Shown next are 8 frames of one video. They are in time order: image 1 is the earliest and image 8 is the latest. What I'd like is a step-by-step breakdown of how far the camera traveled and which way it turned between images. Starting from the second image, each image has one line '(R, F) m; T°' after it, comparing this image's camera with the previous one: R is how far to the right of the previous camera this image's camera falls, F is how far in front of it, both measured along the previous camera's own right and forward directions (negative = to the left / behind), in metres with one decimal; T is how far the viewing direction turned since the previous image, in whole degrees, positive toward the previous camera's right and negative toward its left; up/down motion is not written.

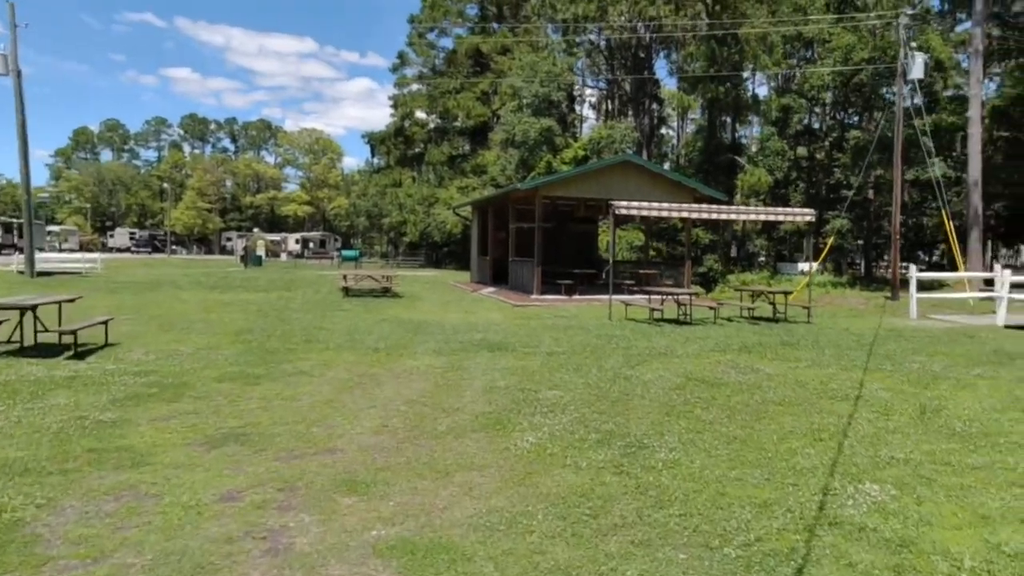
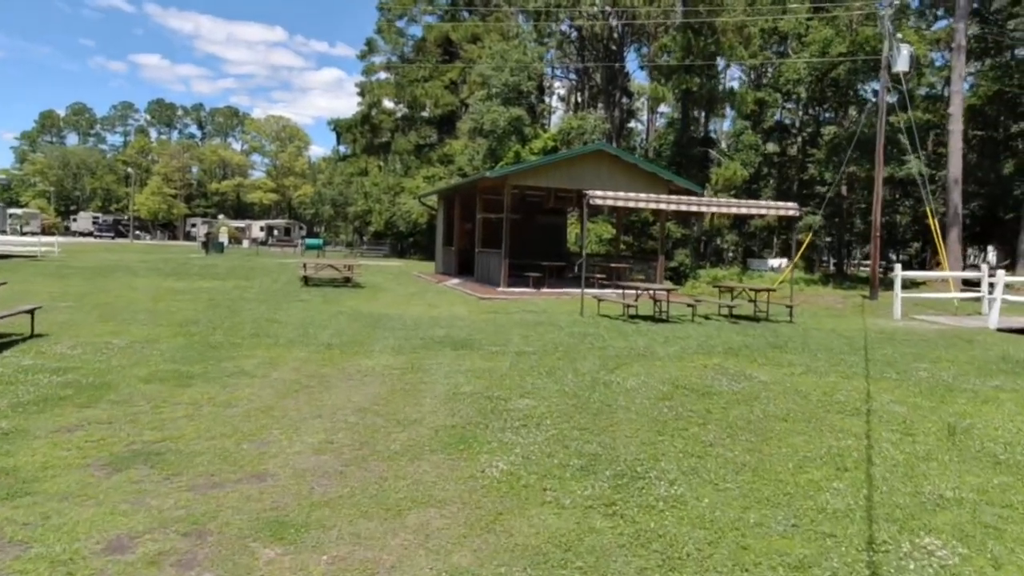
(0.0, +0.8) m; +2°
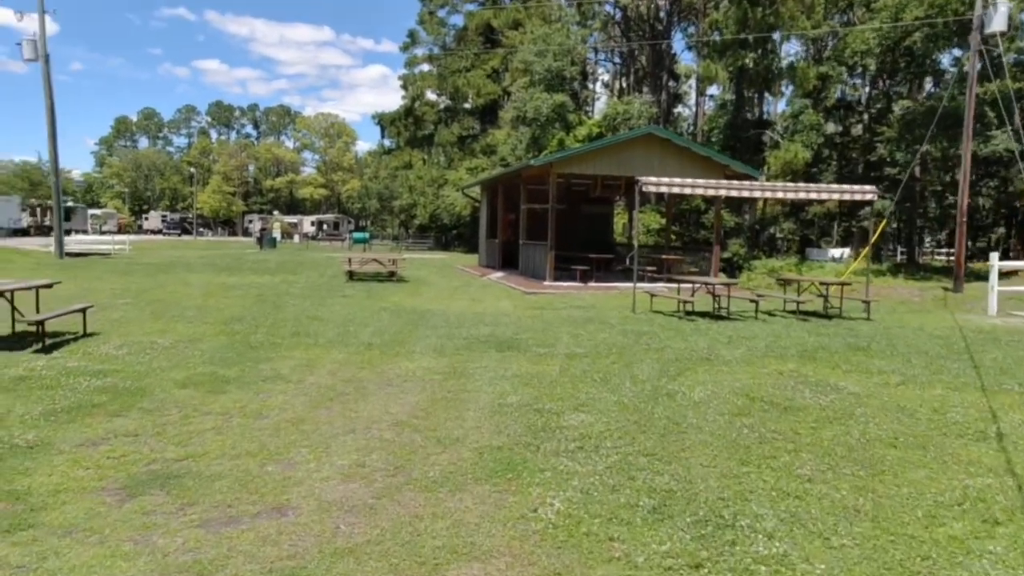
(0.0, +0.8) m; -3°
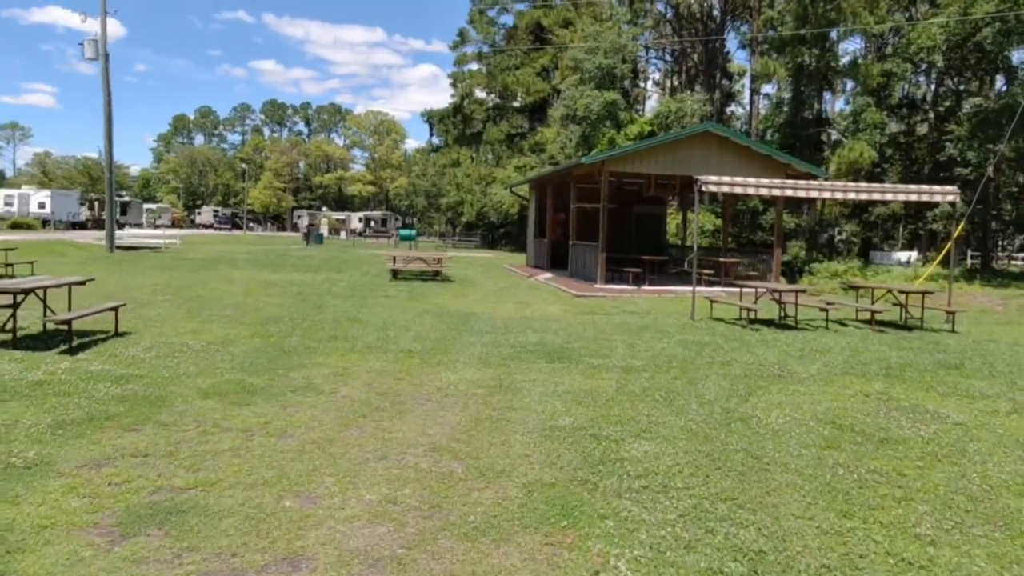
(0.0, +0.6) m; -3°
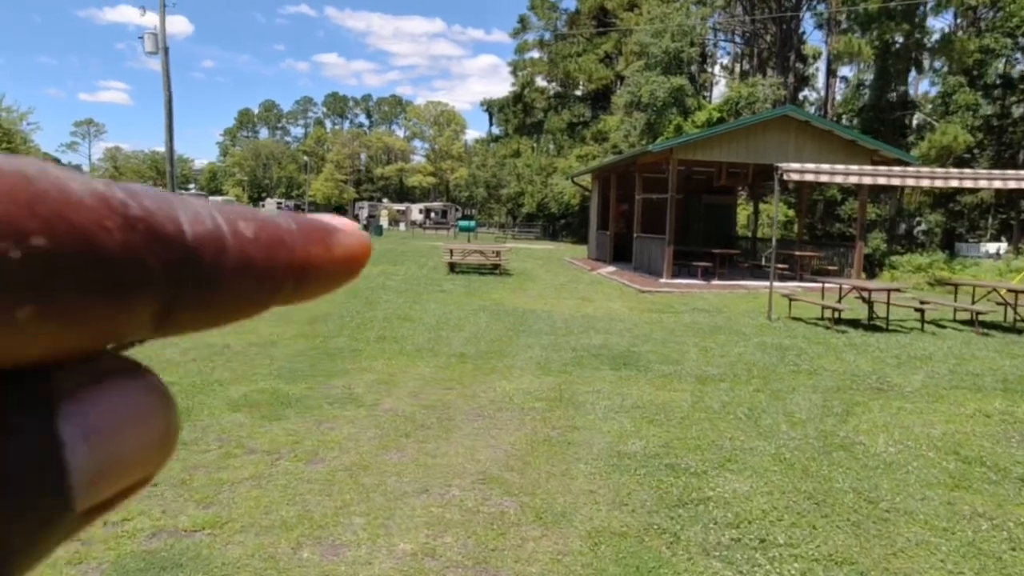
(0.0, +0.7) m; -4°
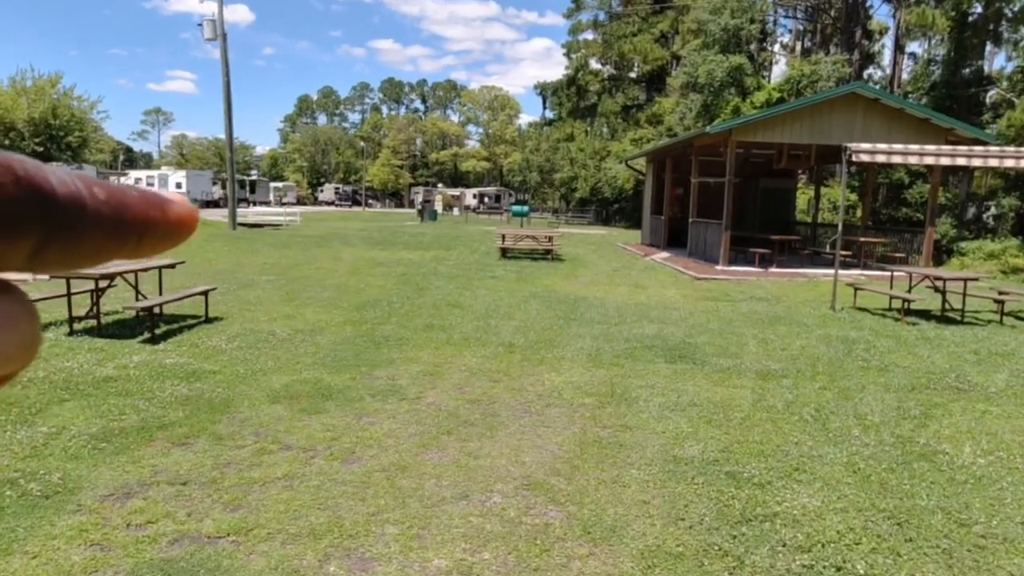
(0.0, +0.3) m; -3°
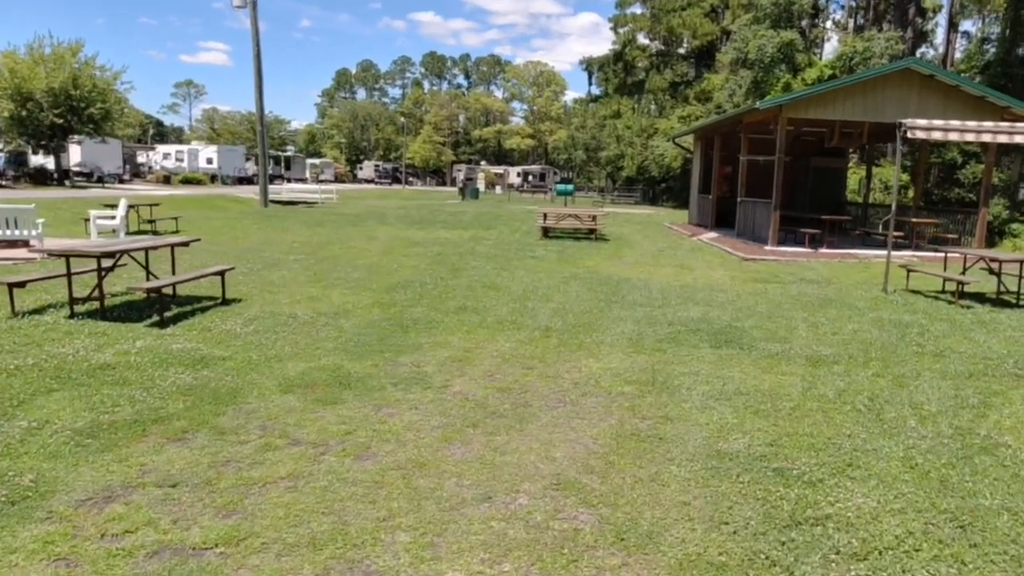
(+0.1, +0.3) m; -3°
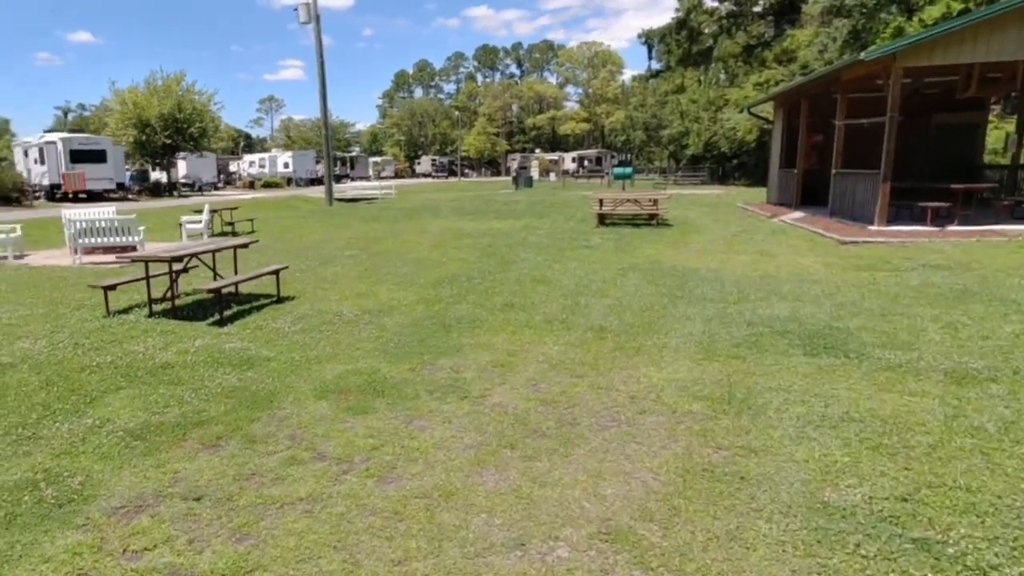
(+0.1, +0.9) m; -4°
